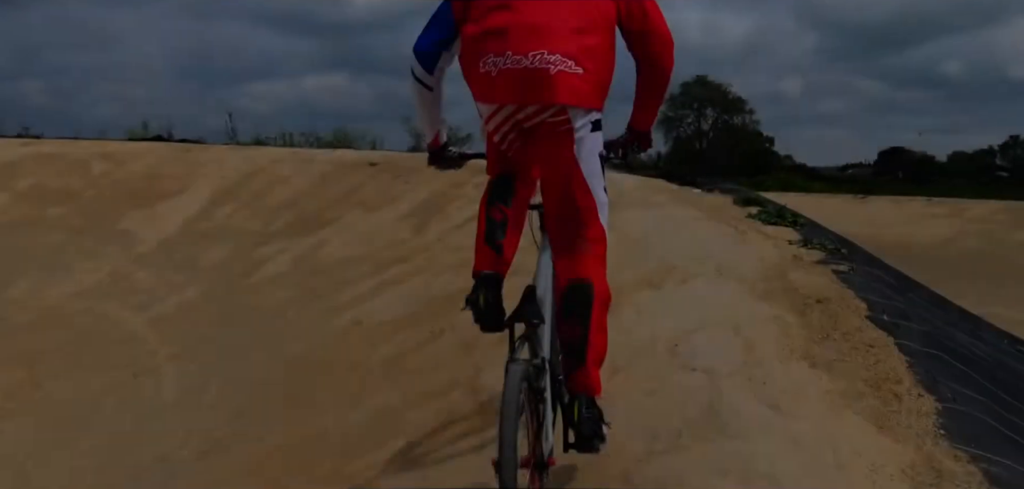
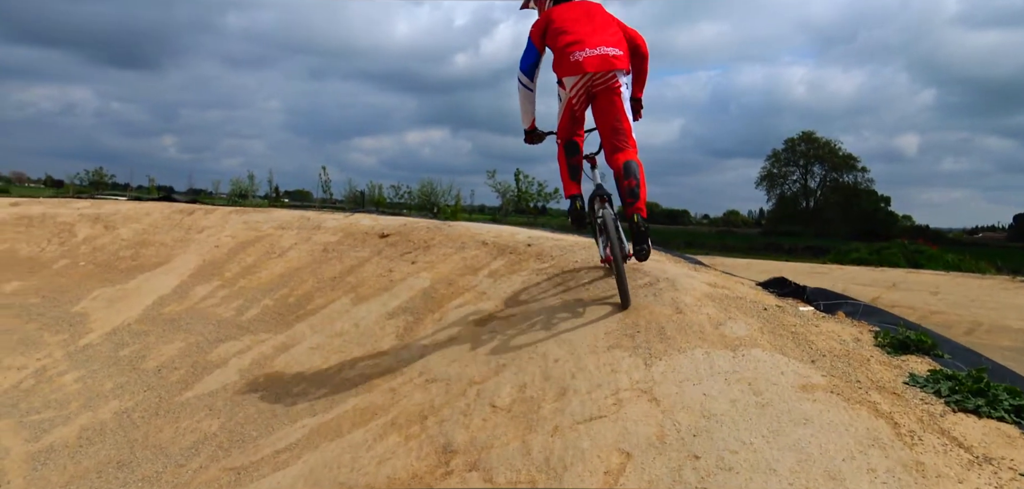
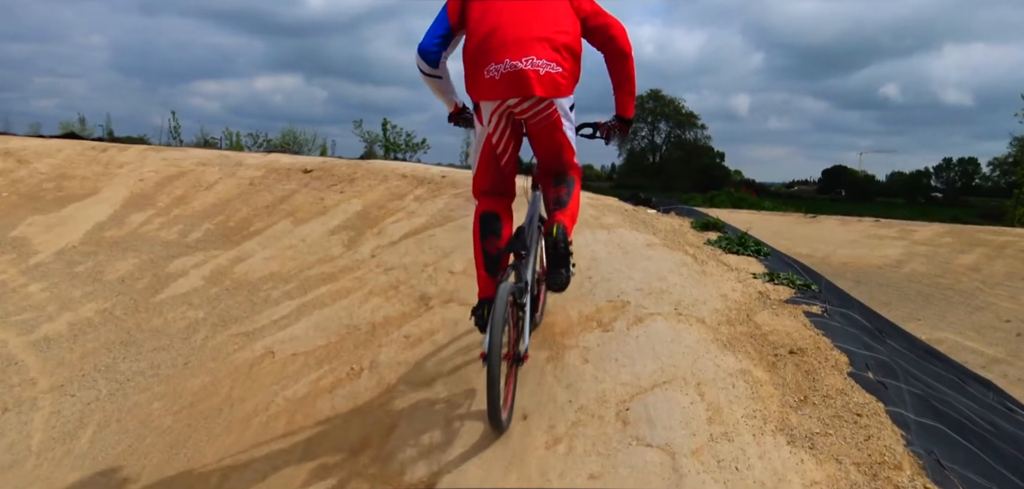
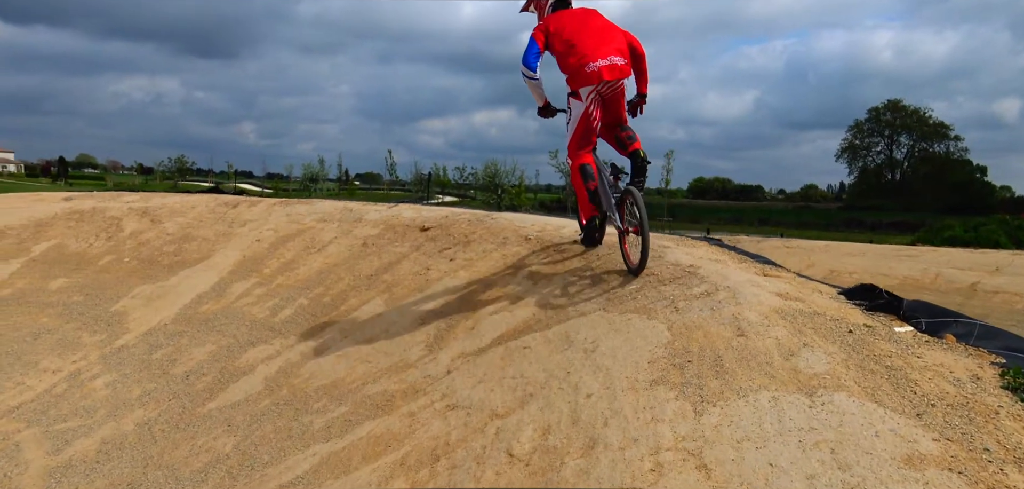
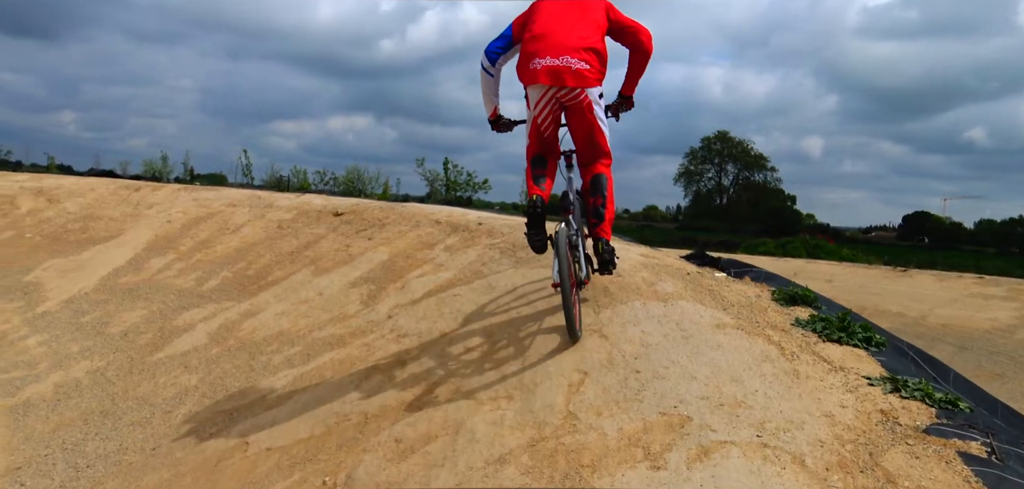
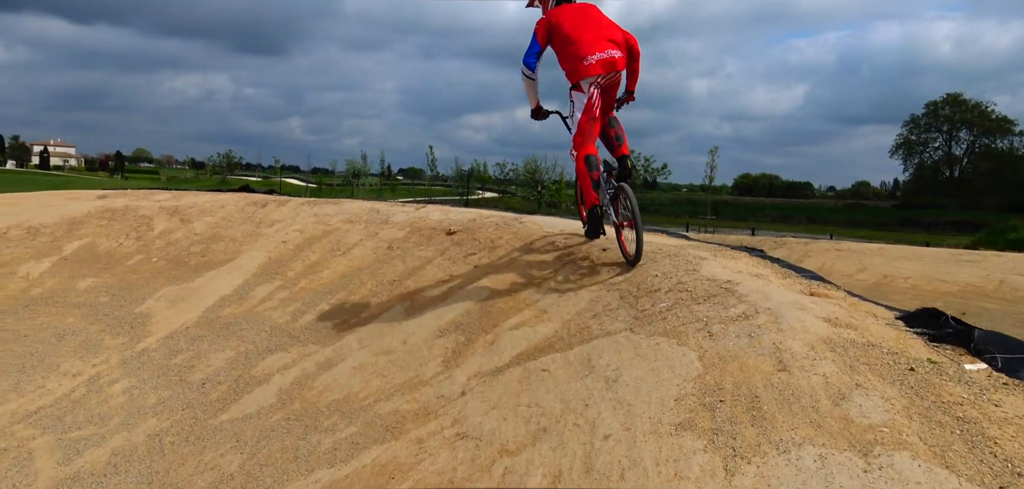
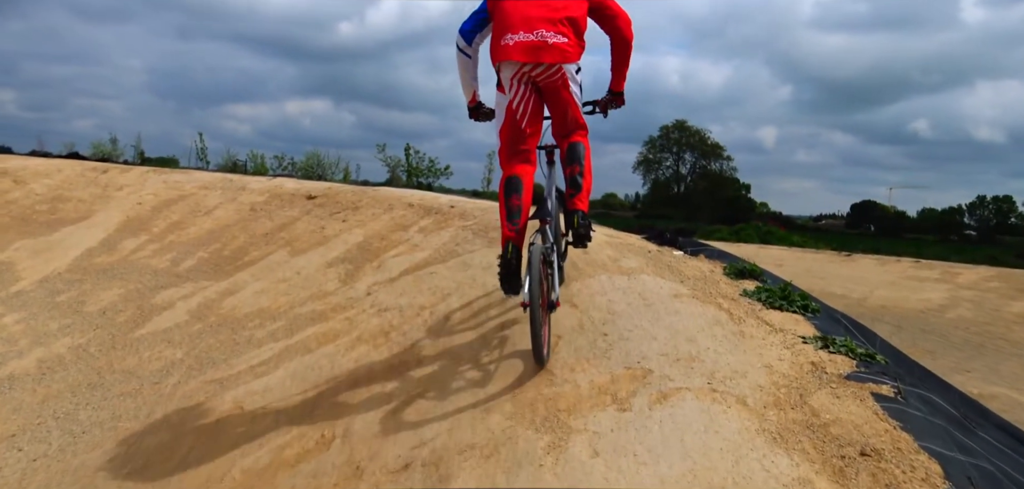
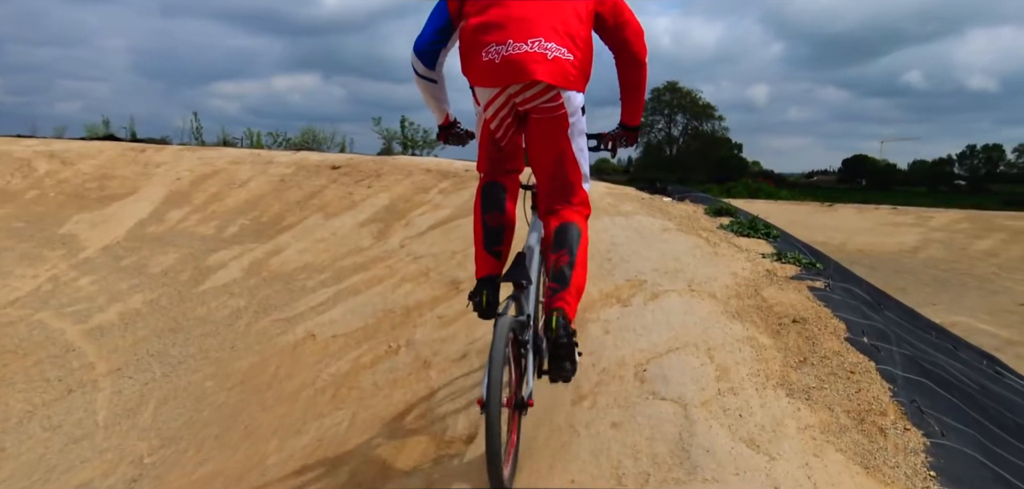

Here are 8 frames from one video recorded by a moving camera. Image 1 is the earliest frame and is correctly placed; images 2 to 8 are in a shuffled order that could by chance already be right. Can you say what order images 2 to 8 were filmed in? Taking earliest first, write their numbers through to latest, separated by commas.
8, 3, 7, 5, 2, 4, 6
